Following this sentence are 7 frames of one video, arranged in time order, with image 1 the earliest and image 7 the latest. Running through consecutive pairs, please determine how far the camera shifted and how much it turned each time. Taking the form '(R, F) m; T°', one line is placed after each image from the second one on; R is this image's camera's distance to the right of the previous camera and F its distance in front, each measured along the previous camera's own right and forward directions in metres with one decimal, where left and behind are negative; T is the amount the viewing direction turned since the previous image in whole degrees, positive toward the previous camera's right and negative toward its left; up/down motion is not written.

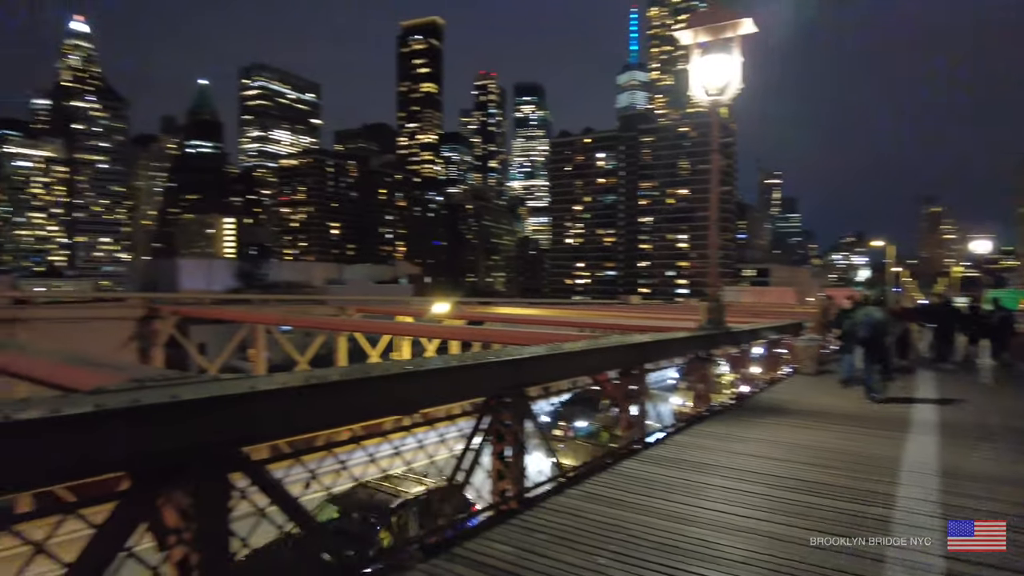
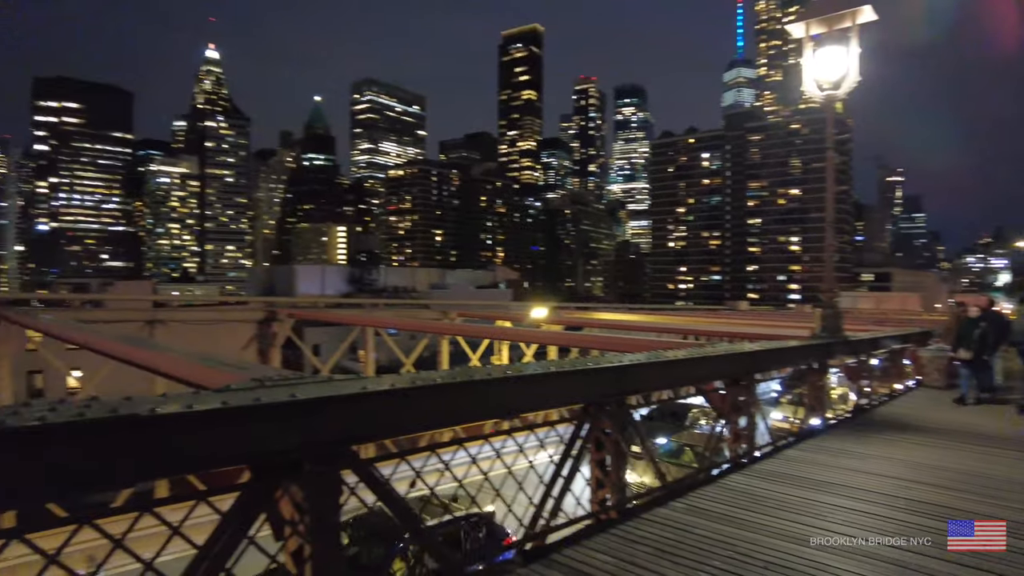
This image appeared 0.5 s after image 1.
(0.0, 0.0) m; -9°
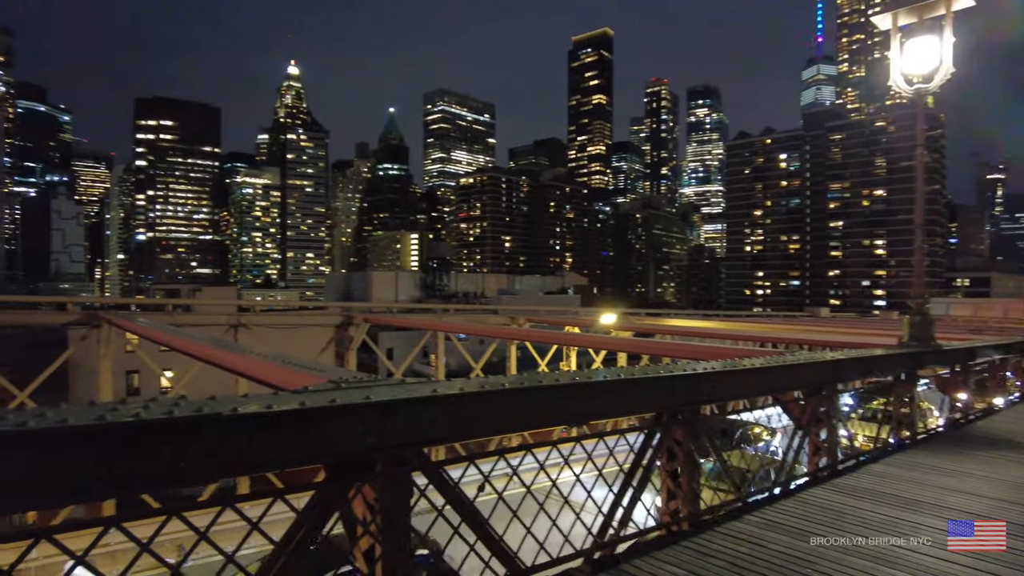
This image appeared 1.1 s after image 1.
(0.0, 0.0) m; -7°
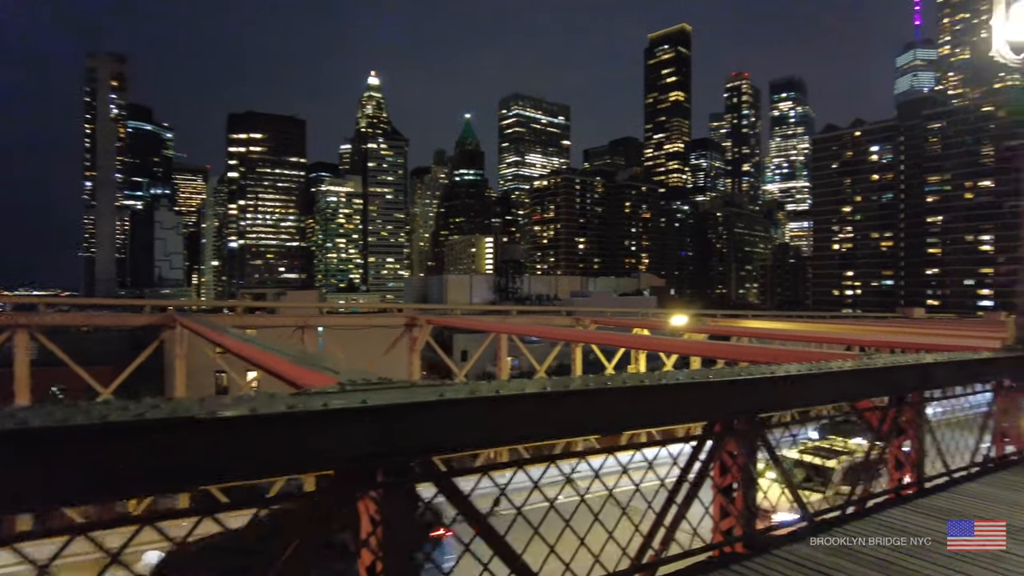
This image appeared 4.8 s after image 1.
(+0.2, +0.2) m; -7°
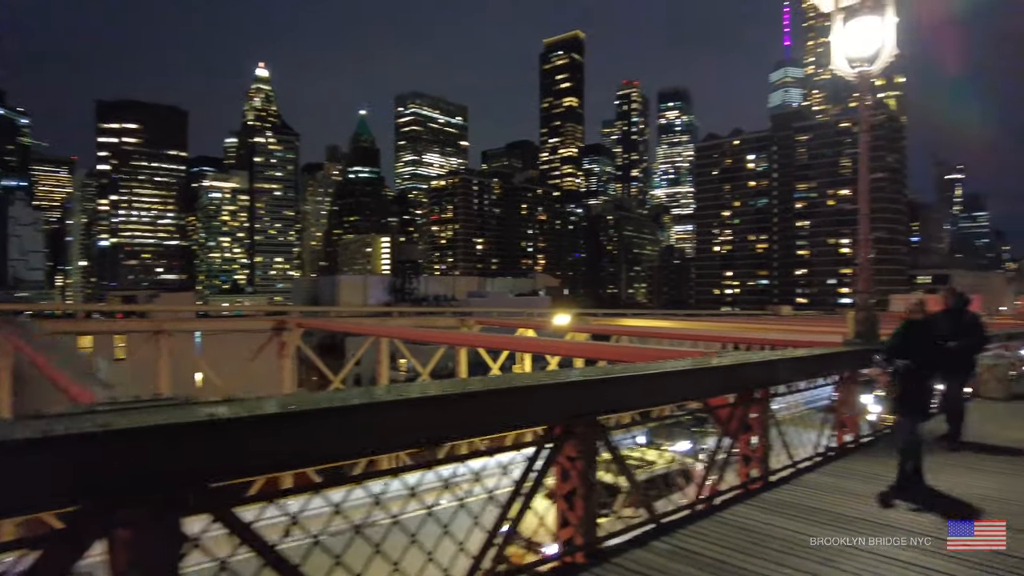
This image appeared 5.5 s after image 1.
(+0.4, +0.3) m; +10°
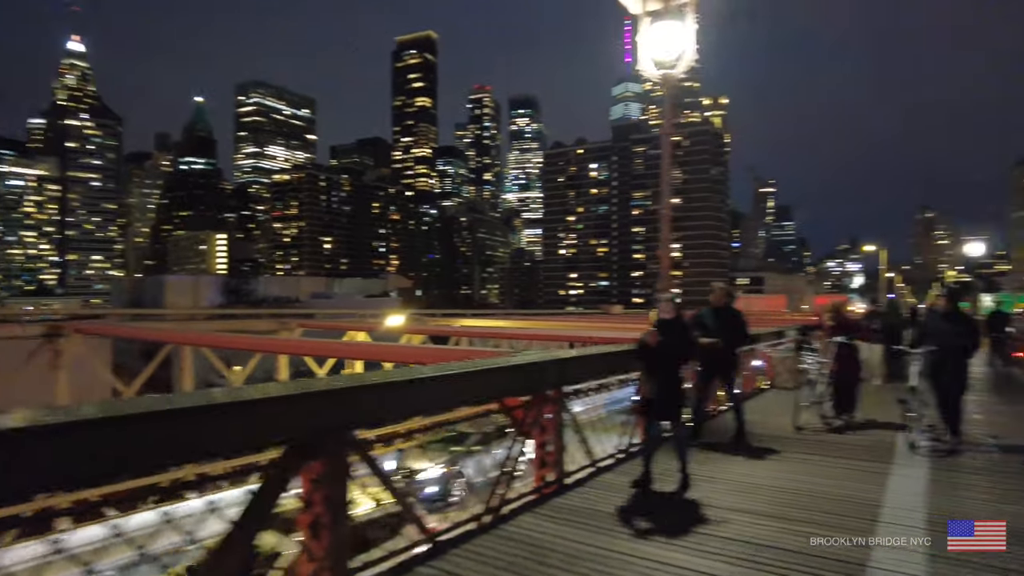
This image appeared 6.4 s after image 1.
(+0.5, +0.3) m; +14°
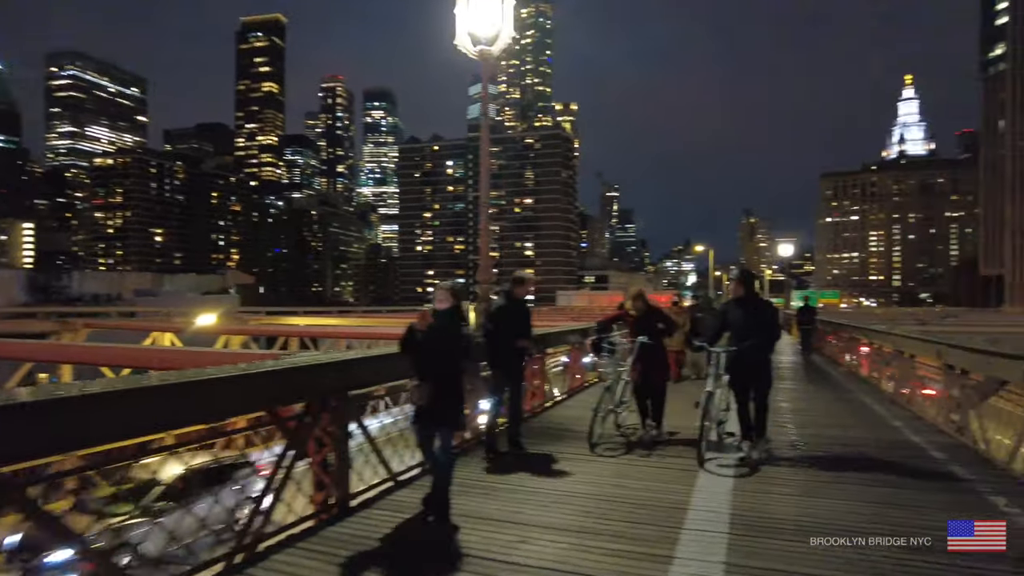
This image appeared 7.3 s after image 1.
(+0.5, +0.4) m; +13°
